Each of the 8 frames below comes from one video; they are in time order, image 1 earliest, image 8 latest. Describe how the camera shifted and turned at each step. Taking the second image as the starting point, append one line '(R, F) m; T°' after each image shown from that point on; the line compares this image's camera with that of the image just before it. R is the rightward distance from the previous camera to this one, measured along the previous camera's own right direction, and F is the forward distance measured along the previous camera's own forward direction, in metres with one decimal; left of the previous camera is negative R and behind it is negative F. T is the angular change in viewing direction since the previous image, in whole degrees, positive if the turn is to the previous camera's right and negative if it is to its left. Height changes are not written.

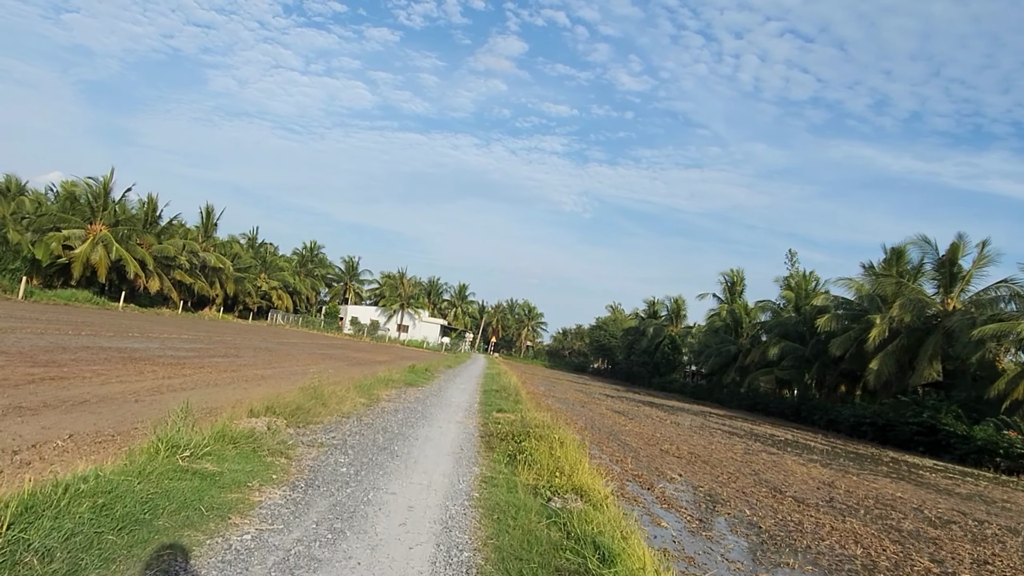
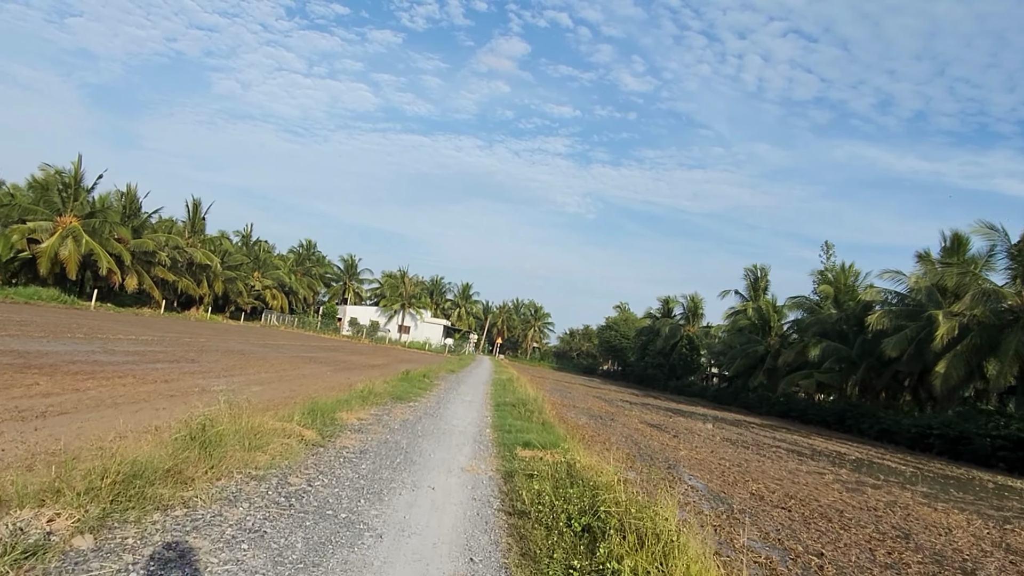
(-0.3, +4.5) m; 0°
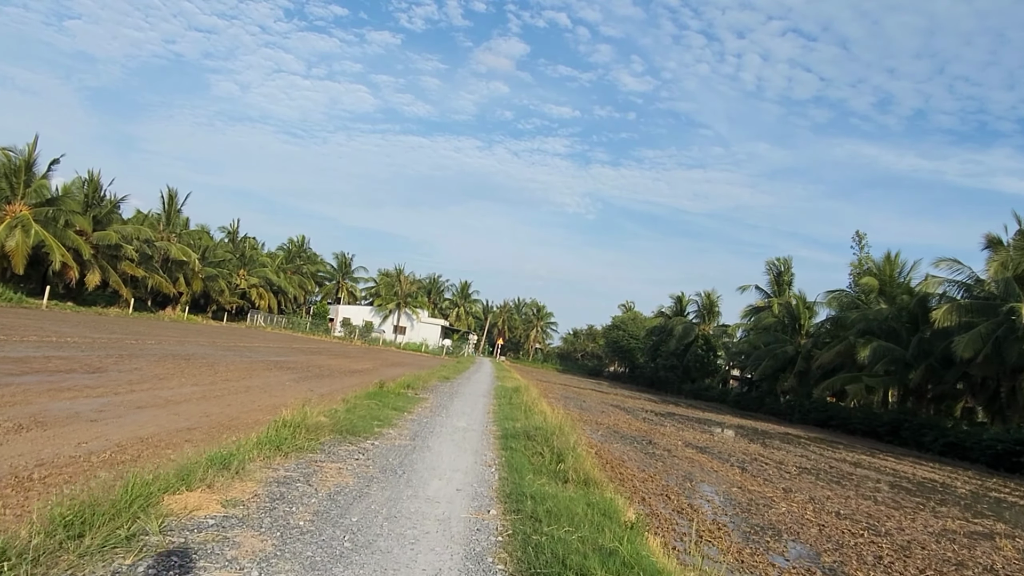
(-0.2, +5.0) m; 0°
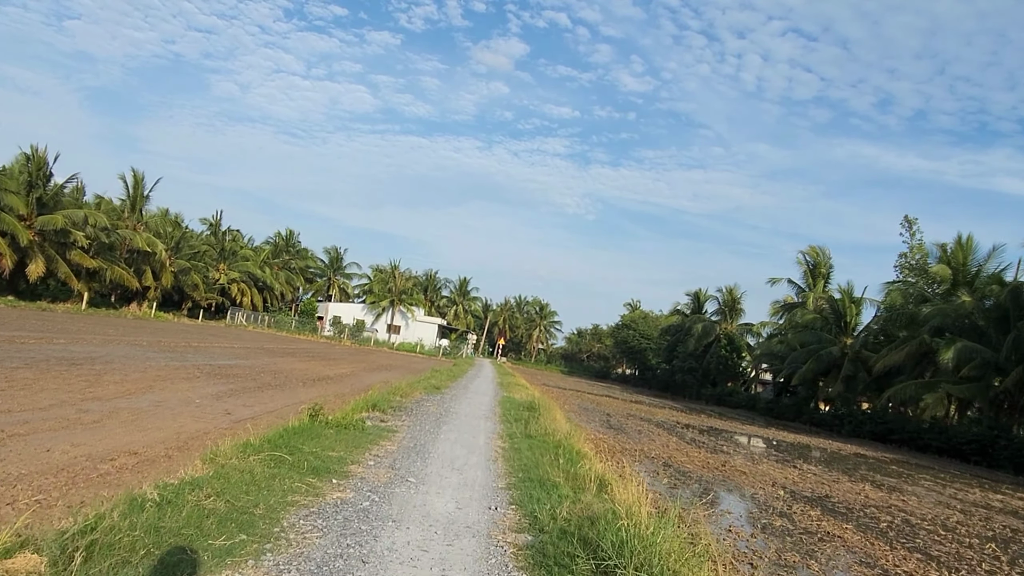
(-0.3, +6.0) m; 0°
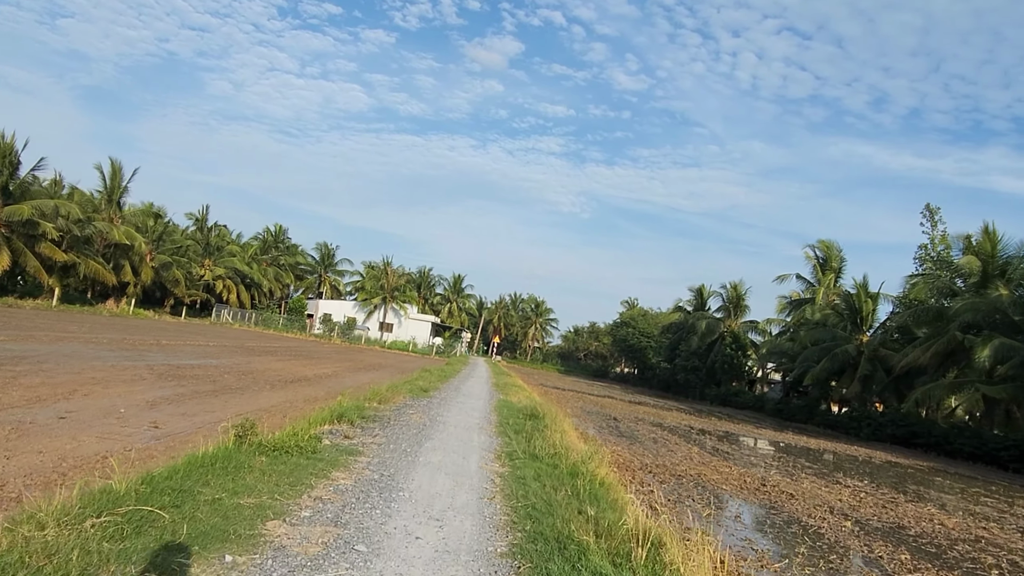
(-0.1, +2.4) m; 0°
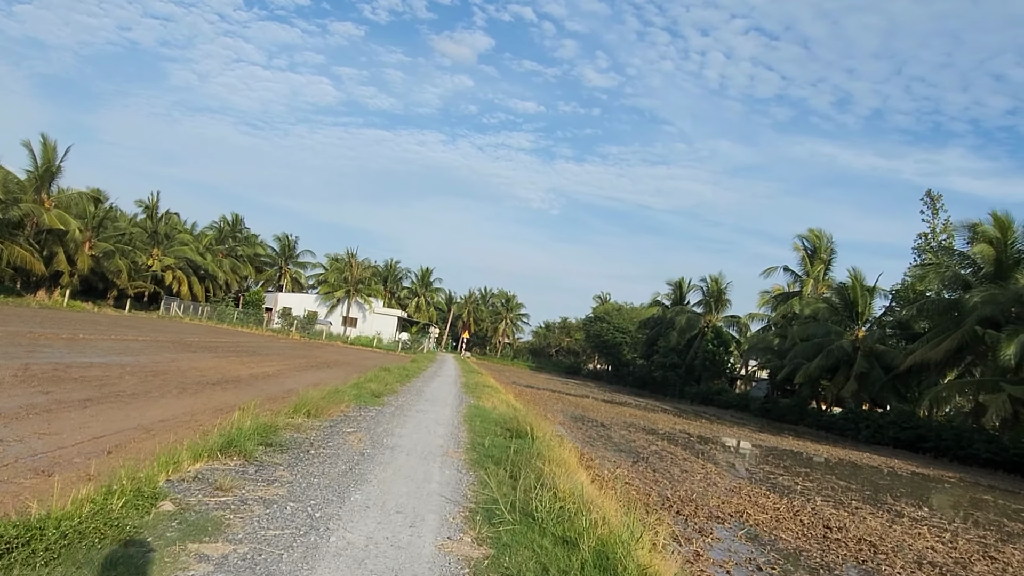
(-0.1, +3.3) m; +2°
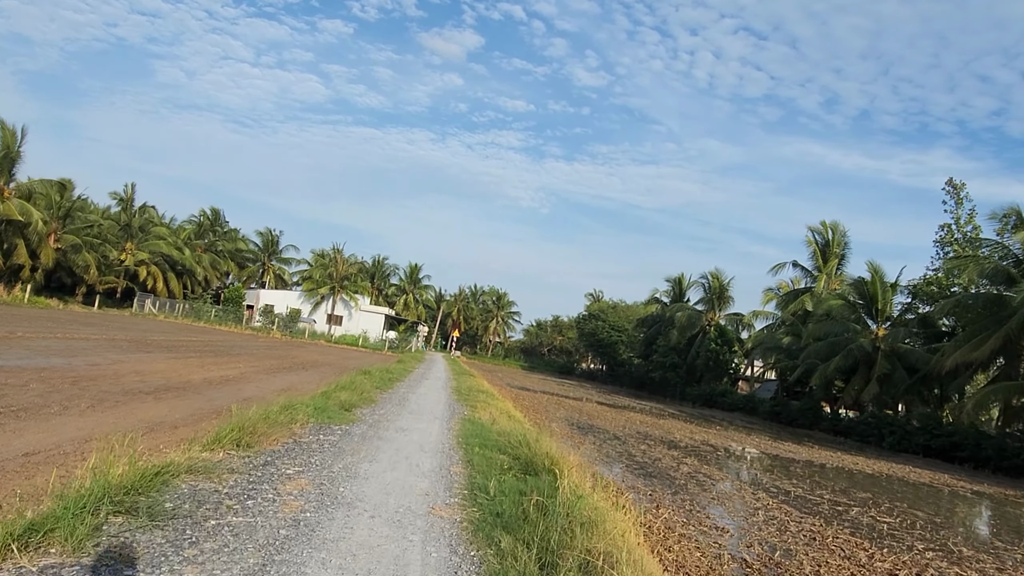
(-0.2, +2.8) m; +1°
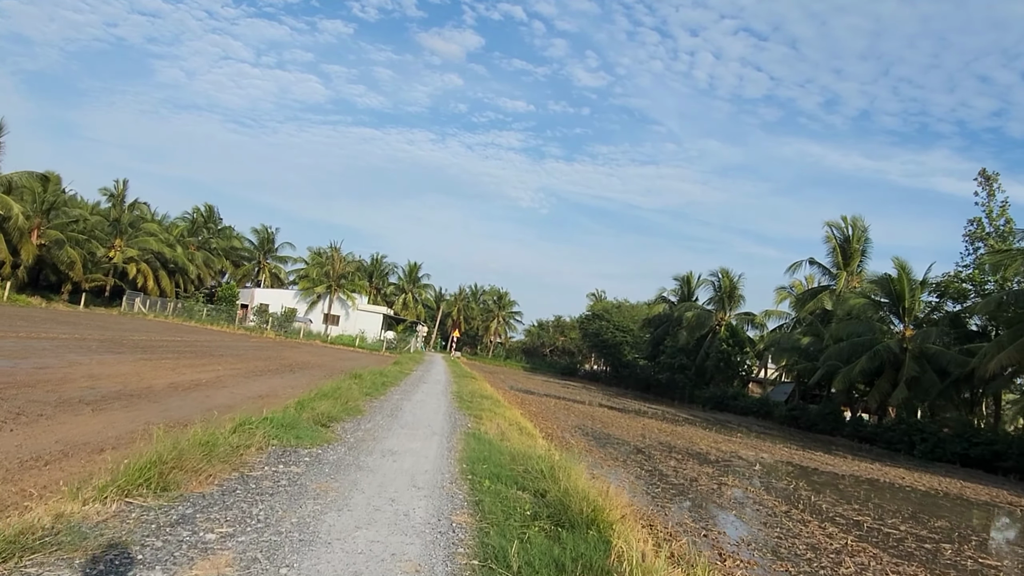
(-0.2, +2.0) m; 0°
